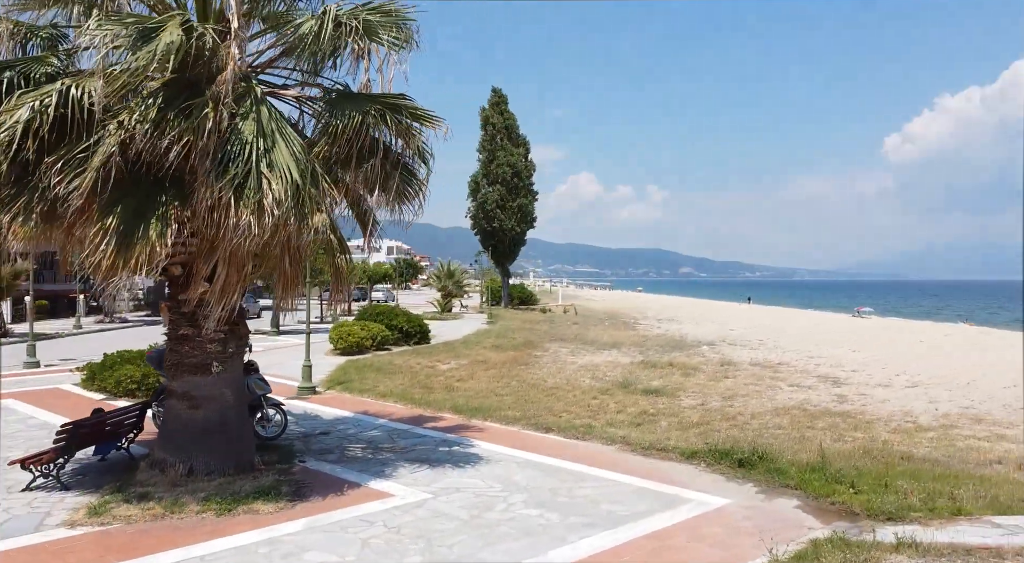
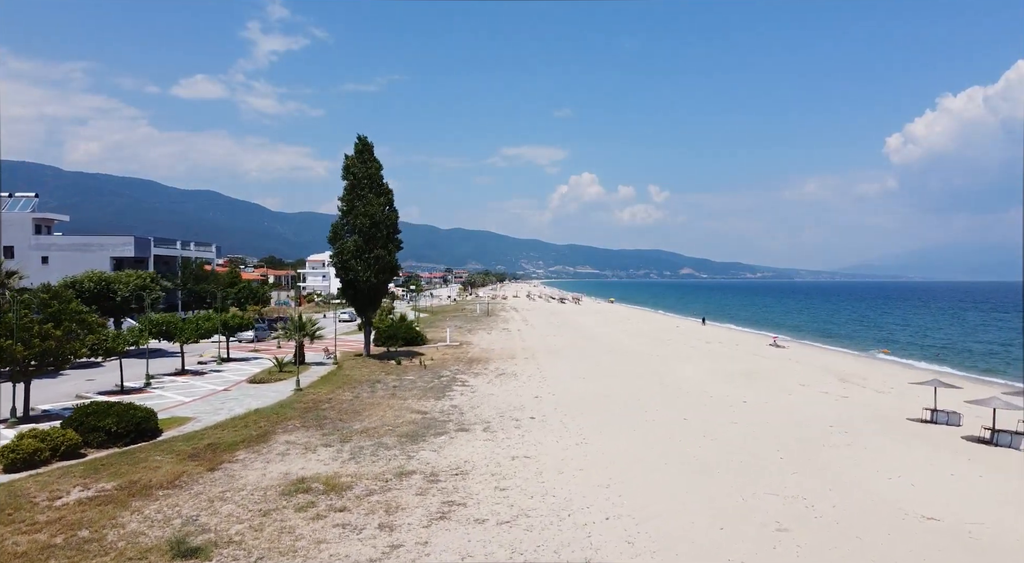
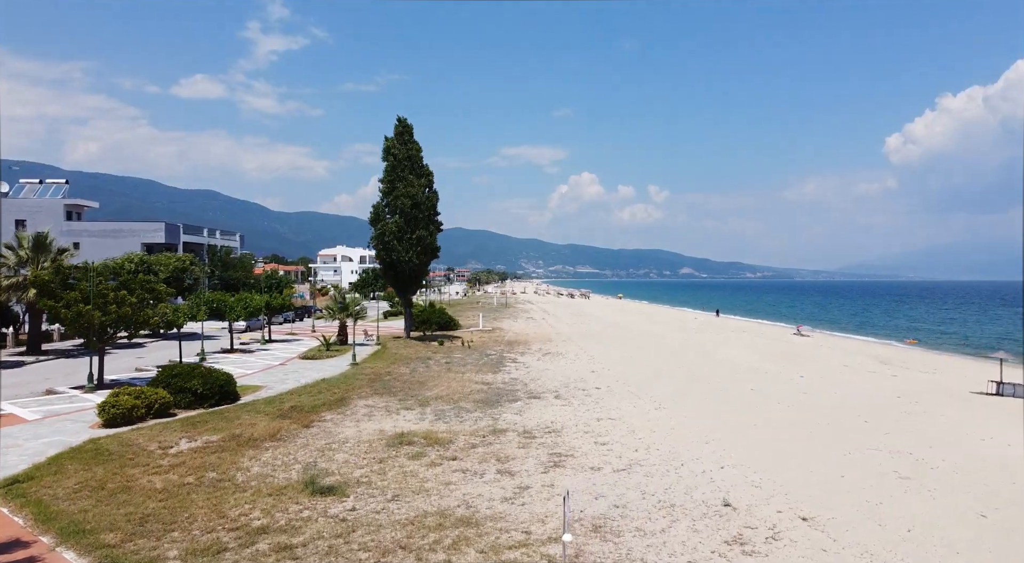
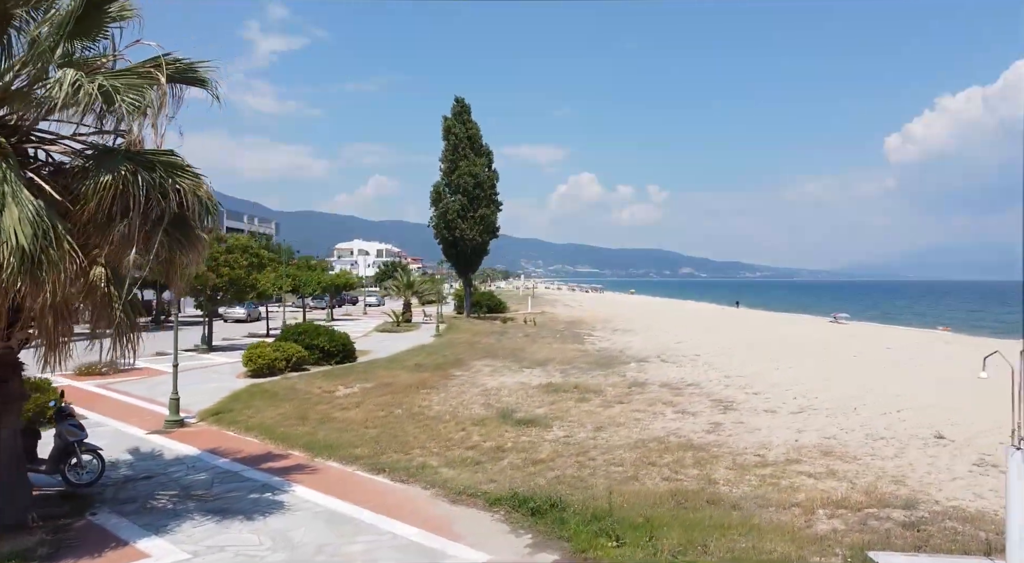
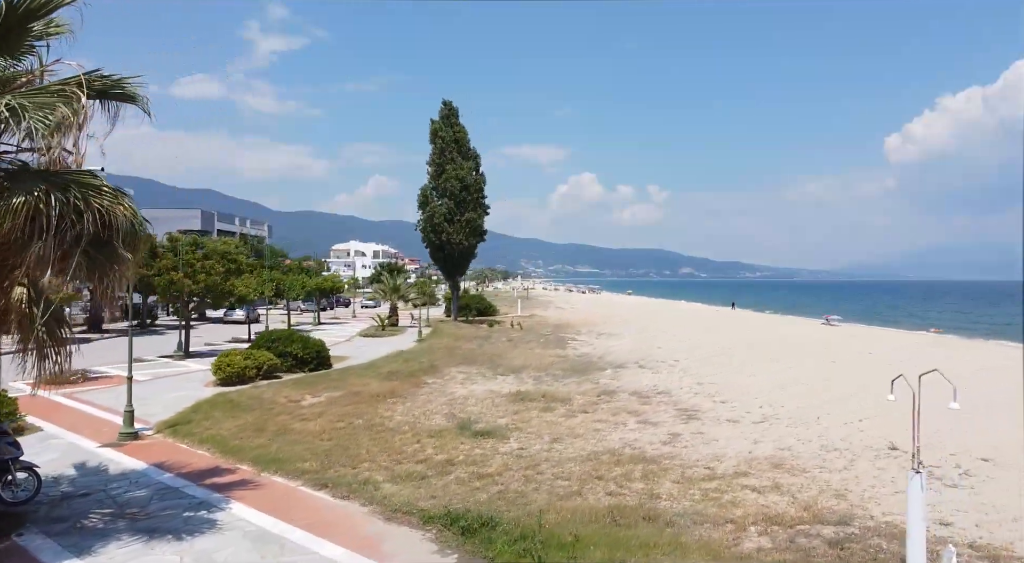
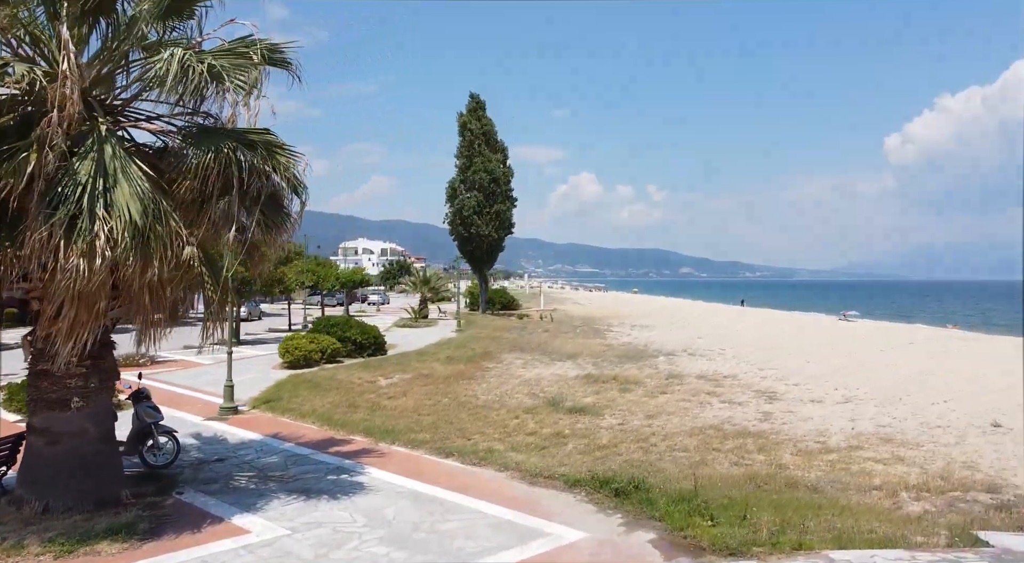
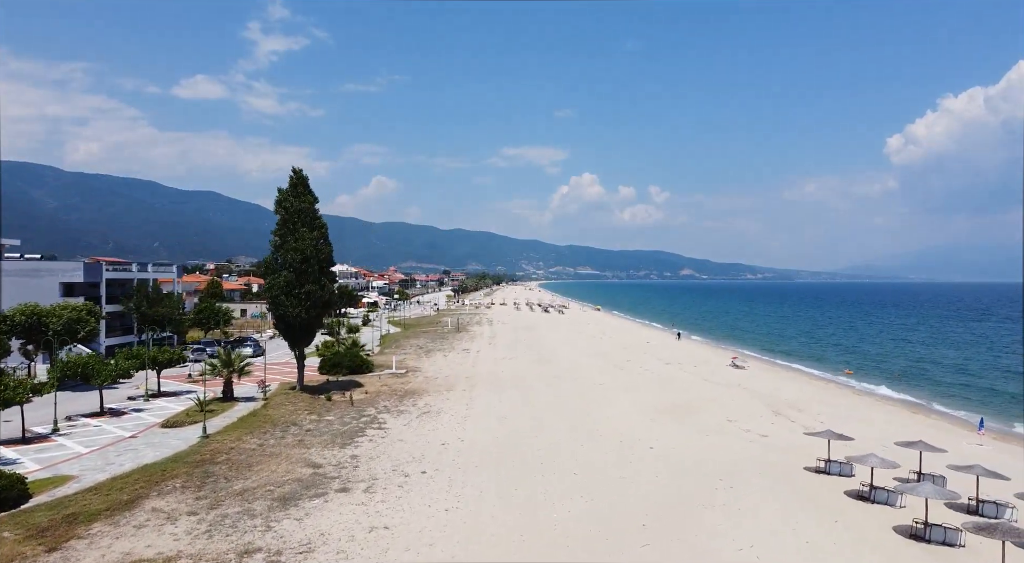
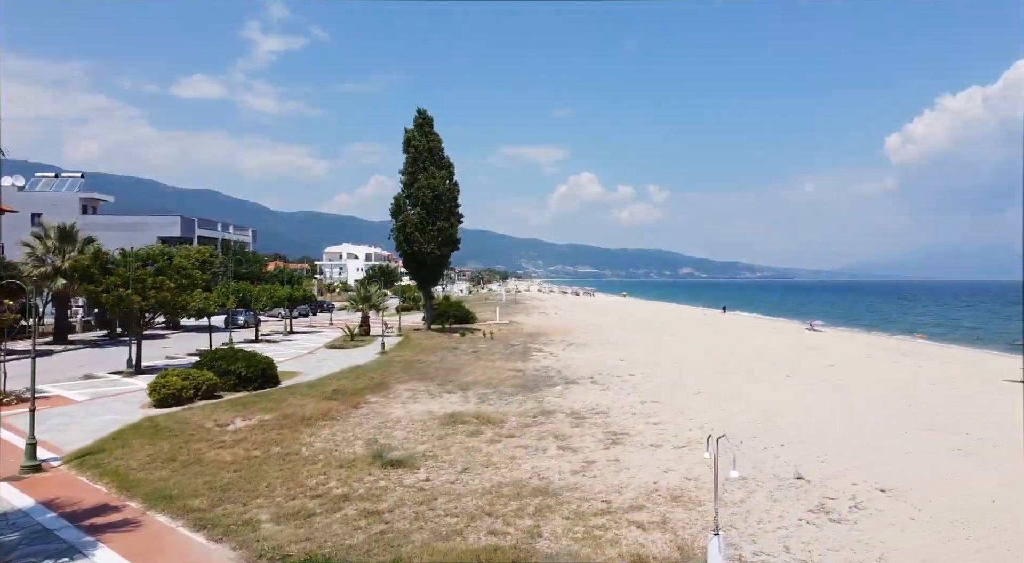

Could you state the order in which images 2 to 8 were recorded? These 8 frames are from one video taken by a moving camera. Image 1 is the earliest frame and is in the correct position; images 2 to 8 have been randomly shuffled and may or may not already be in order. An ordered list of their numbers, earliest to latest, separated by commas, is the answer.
6, 4, 5, 8, 3, 2, 7
